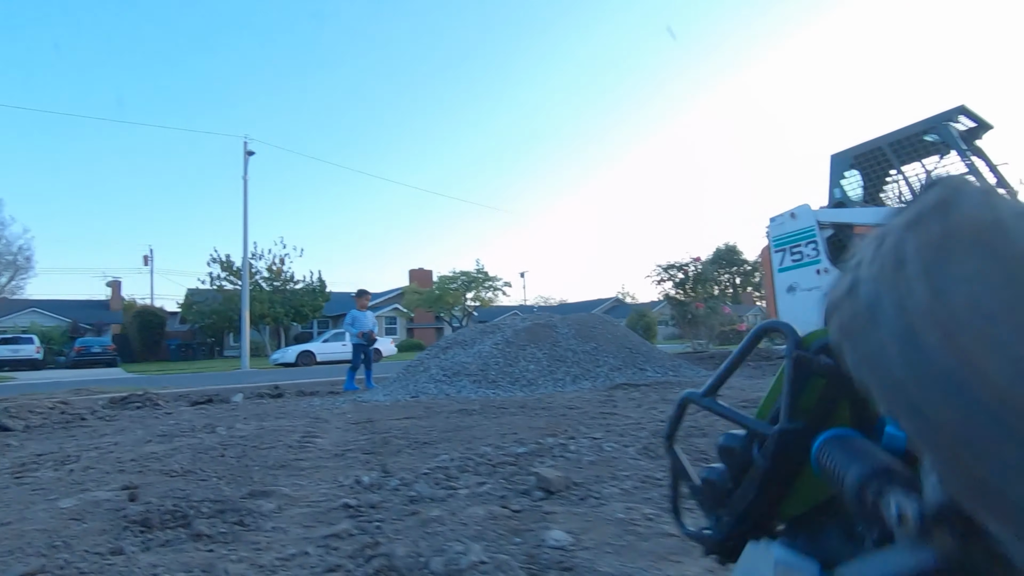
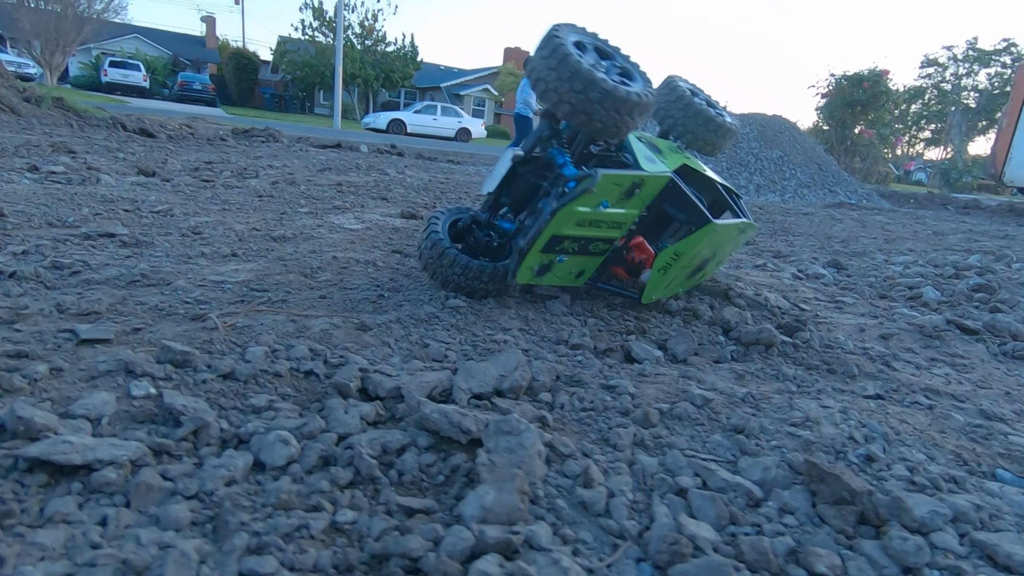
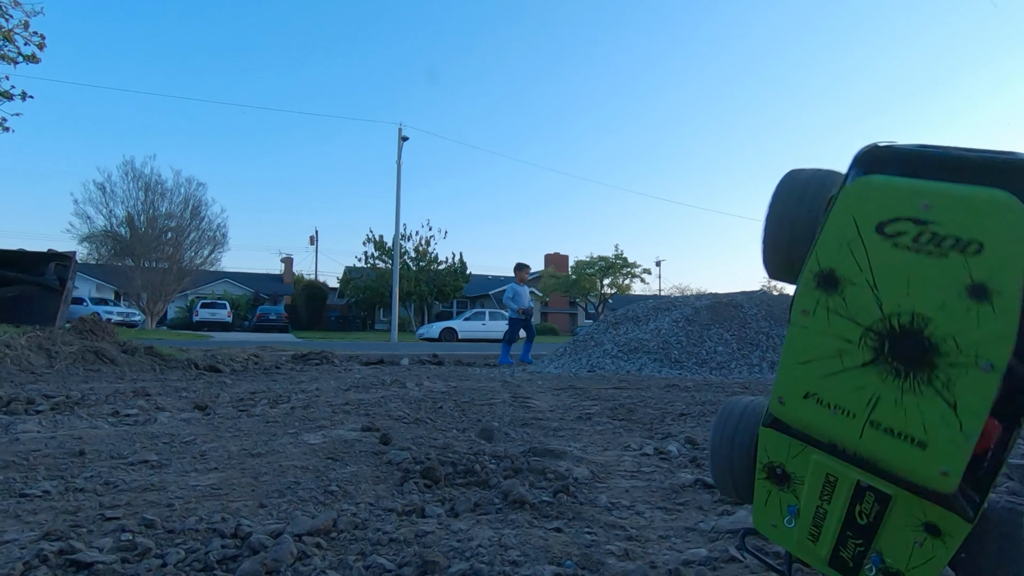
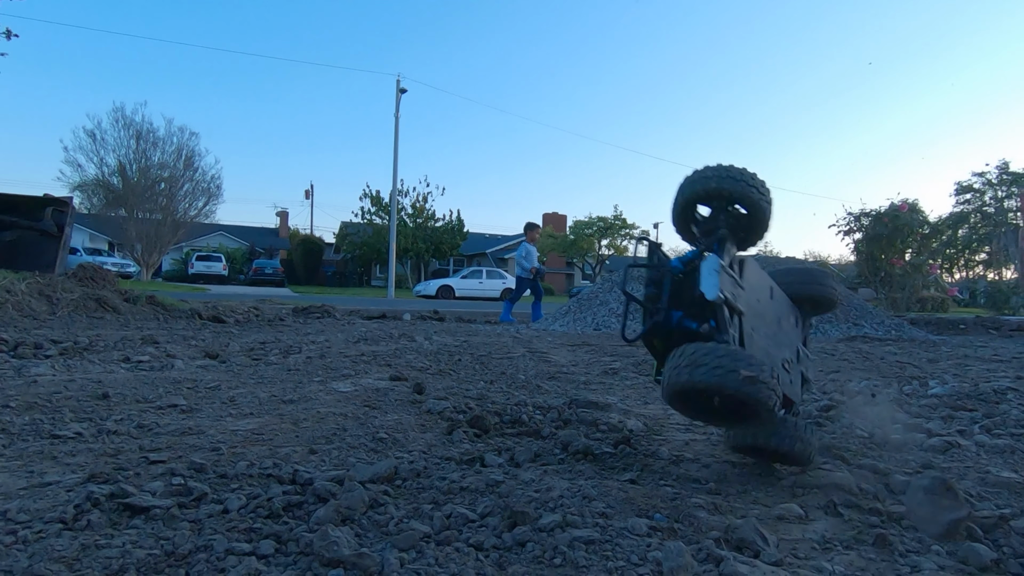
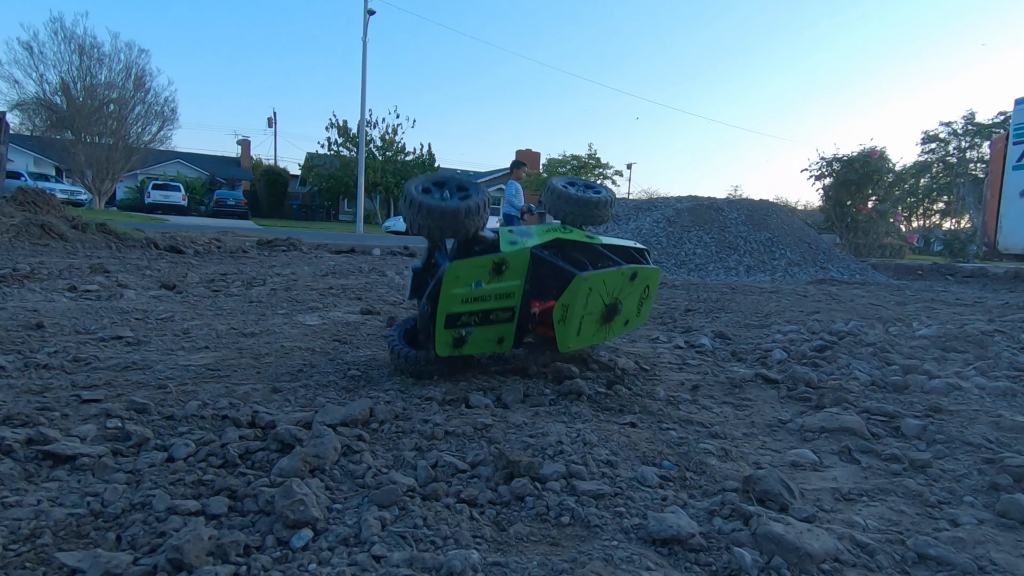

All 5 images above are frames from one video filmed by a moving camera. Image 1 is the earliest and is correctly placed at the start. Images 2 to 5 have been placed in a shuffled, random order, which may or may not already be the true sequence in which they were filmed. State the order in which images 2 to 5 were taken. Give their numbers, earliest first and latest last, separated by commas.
3, 4, 5, 2
